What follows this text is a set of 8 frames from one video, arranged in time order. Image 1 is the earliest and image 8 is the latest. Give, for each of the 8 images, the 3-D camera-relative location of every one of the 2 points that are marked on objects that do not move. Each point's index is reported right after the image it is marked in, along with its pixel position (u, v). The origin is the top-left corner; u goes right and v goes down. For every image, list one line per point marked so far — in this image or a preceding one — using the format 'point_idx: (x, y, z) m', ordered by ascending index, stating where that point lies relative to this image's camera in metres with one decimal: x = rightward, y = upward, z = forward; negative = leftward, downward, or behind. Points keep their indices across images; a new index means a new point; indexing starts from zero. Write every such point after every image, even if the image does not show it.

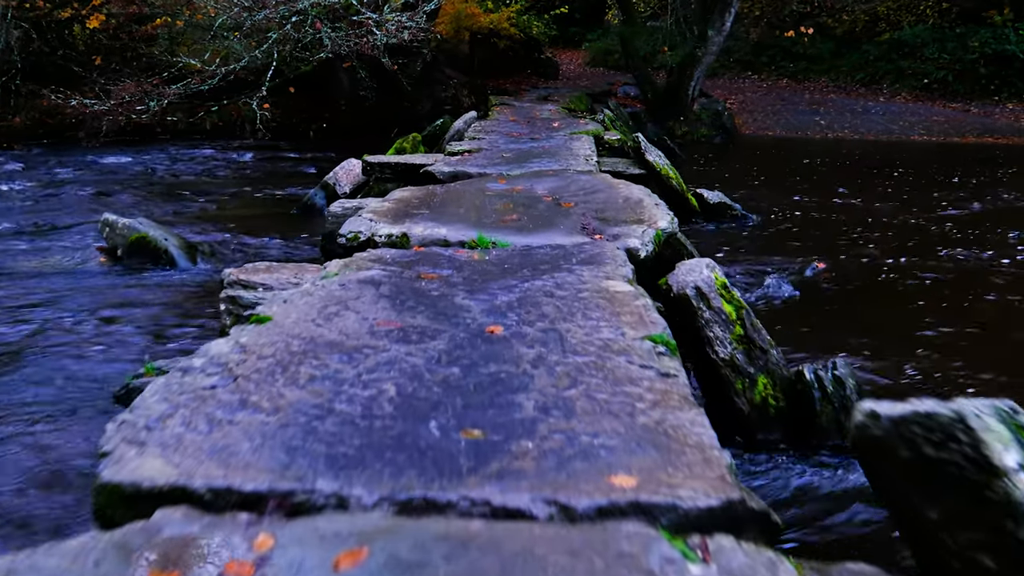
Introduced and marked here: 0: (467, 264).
0: (-0.1, +0.1, +4.0) m
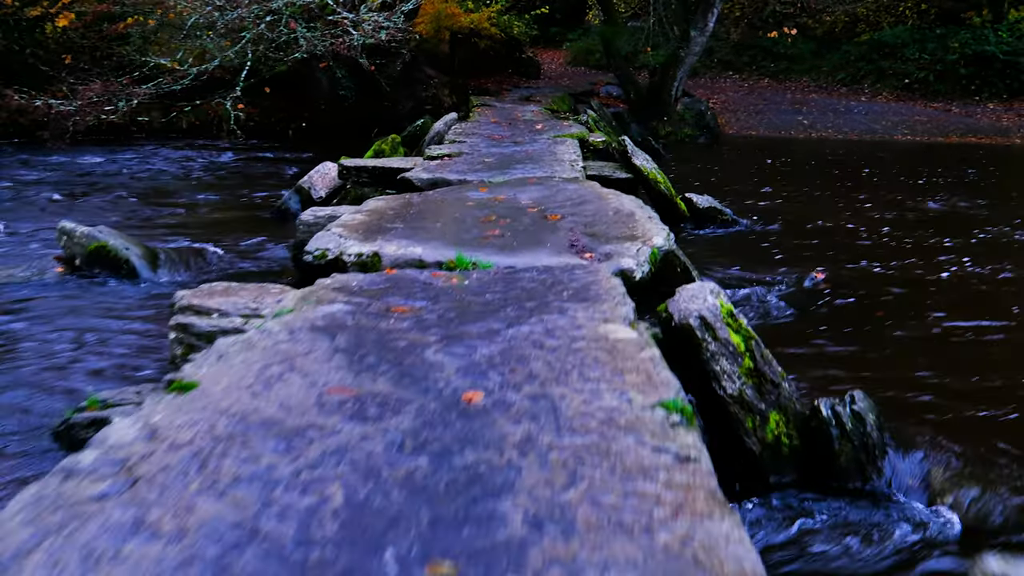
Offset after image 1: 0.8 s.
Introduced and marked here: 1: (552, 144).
0: (-0.2, 0.0, +3.5) m
1: (+0.3, +1.2, +9.3) m
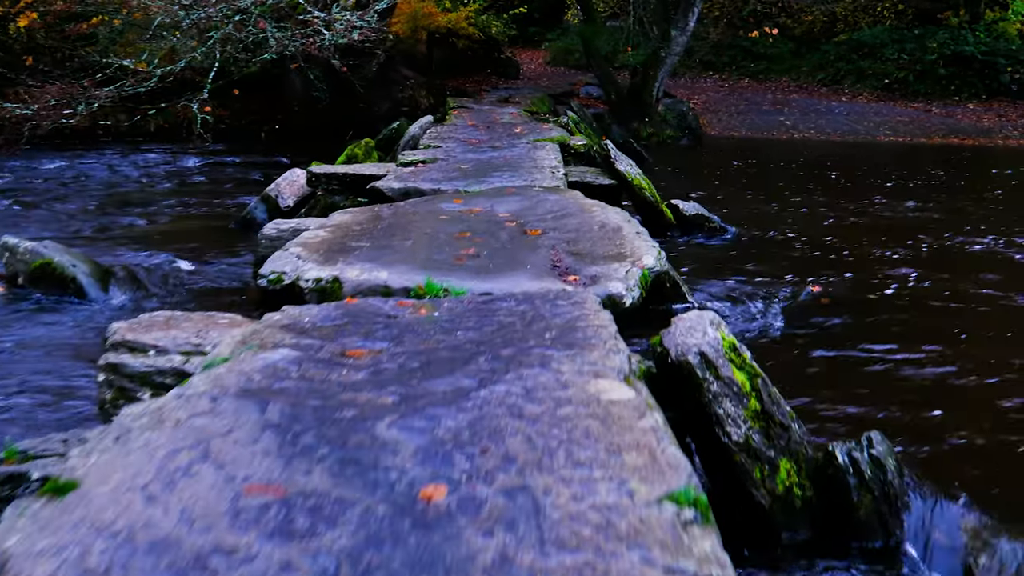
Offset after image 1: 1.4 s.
0: (-0.3, -0.1, +3.1) m
1: (+0.2, +1.1, +8.9) m
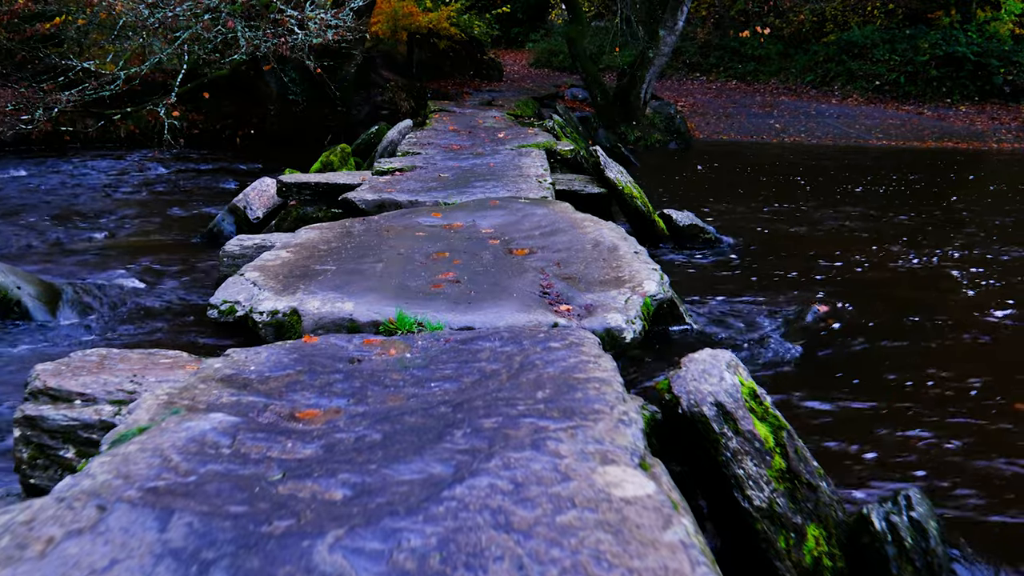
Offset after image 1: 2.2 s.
0: (-0.3, -0.2, +2.6) m
1: (0.0, +1.0, +8.4) m
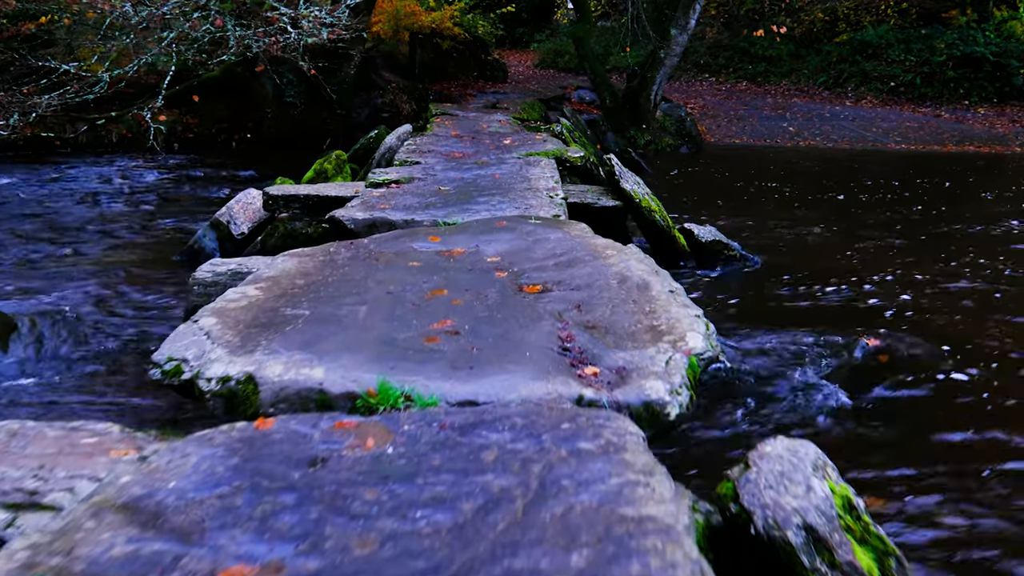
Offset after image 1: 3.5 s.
0: (-0.3, -0.3, +1.9) m
1: (+0.1, +0.8, +7.7) m
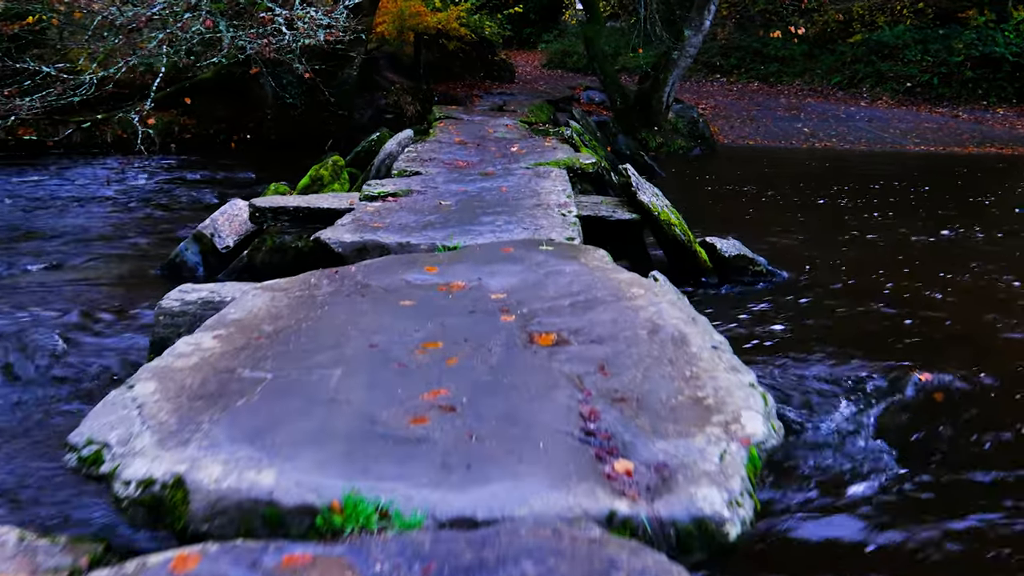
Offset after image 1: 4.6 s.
0: (-0.3, -0.5, +1.3) m
1: (+0.1, +0.7, +7.1) m
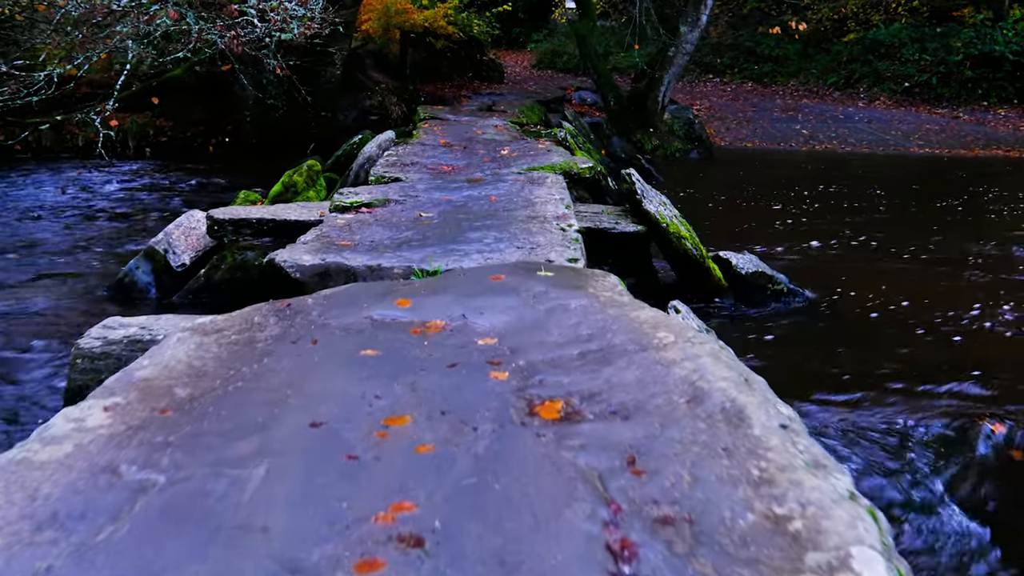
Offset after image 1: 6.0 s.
0: (-0.3, -0.6, +0.5) m
1: (+0.1, +0.6, +6.3) m
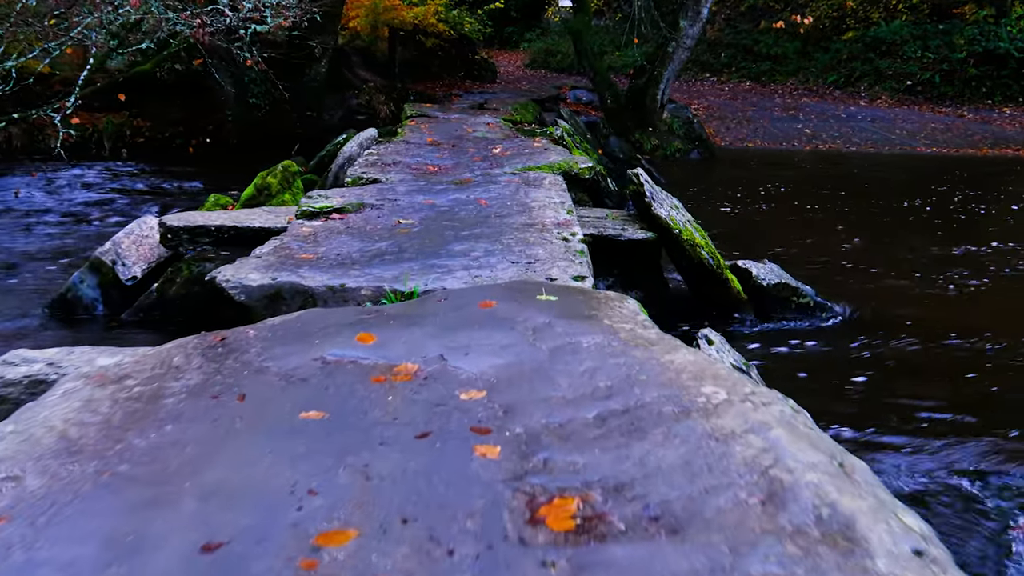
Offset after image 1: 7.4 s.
0: (-0.3, -0.7, -0.2) m
1: (0.0, +0.5, +5.5) m
